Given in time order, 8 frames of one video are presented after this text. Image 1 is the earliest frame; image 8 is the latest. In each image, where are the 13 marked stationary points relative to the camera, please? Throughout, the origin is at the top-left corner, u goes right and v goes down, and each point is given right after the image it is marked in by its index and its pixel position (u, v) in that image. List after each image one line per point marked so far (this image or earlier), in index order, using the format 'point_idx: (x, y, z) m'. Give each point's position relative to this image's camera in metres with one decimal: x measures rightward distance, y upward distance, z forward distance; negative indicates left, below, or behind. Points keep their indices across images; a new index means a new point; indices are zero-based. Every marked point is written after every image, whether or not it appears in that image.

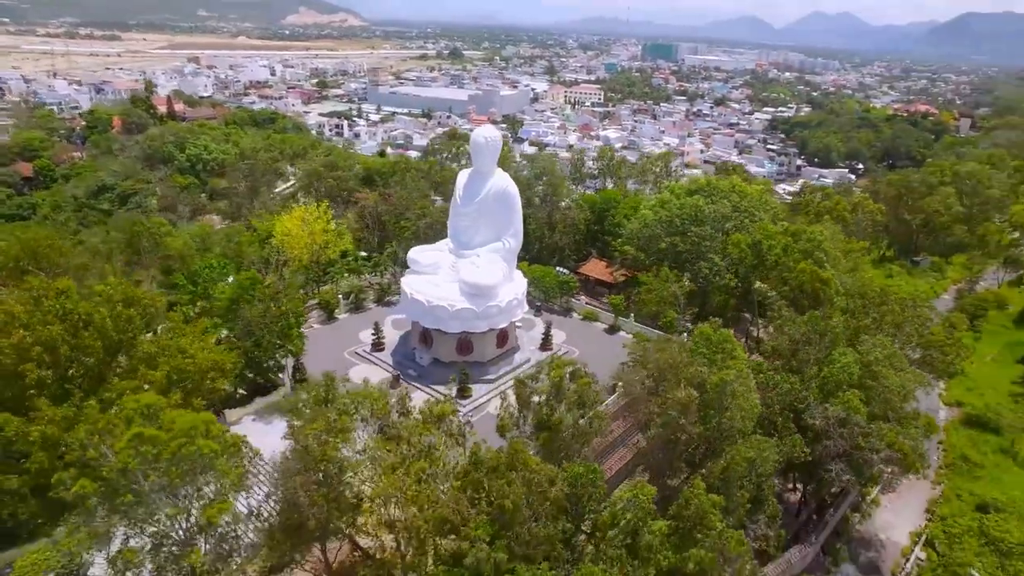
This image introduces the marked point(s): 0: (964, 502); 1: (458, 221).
0: (+12.2, -5.8, +16.8) m
1: (-1.5, +2.0, +18.8) m
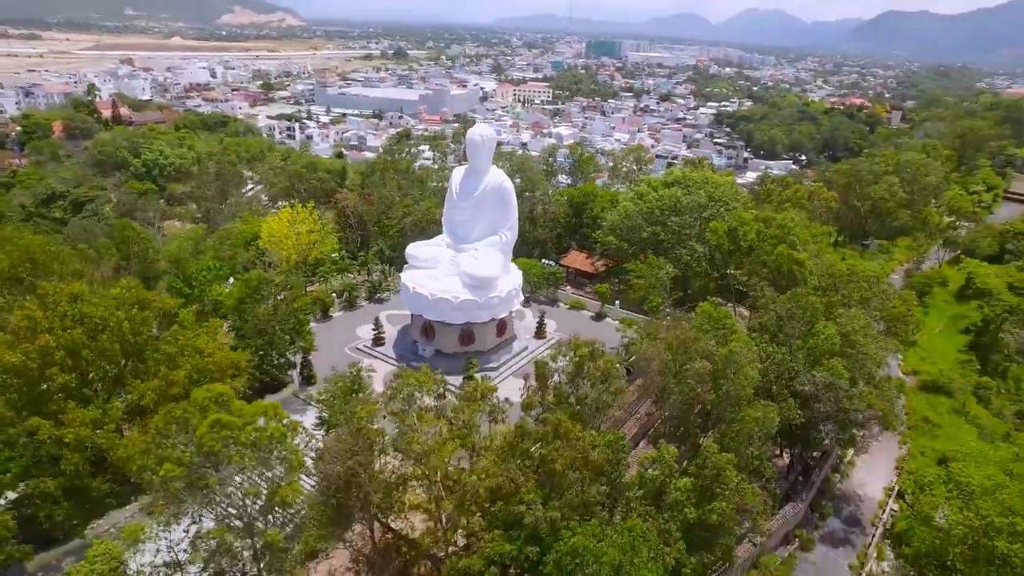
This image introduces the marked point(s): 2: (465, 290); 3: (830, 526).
0: (+12.5, -5.0, +18.6) m
1: (-1.7, +2.2, +19.5) m
2: (-1.4, 0.0, +18.5) m
3: (+8.7, -6.5, +16.9) m
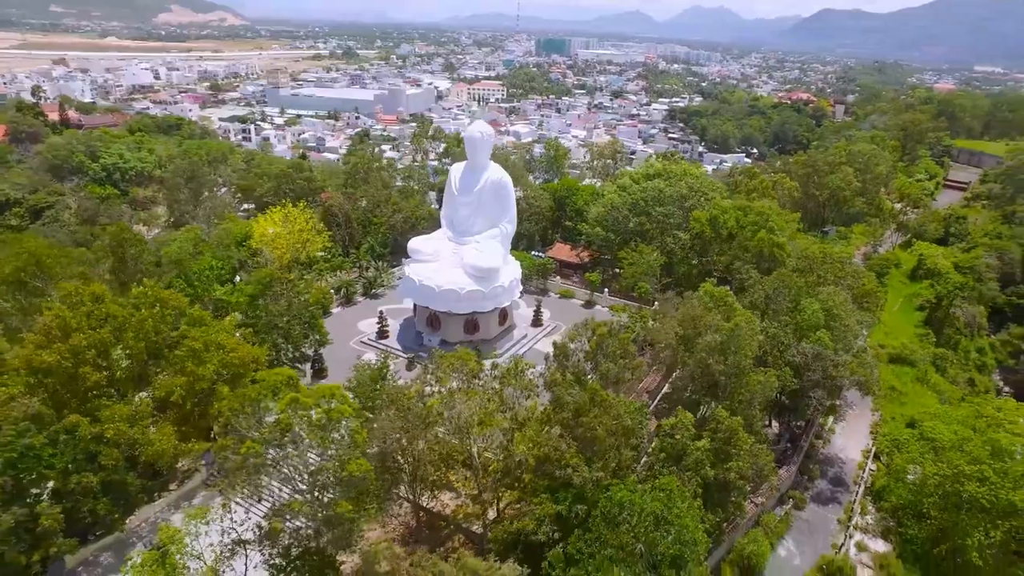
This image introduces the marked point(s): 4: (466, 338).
0: (+12.7, -4.3, +20.3) m
1: (-1.8, +2.5, +20.2) m
2: (-1.3, +0.3, +19.2) m
3: (+9.1, -5.9, +18.3) m
4: (-1.5, -1.6, +19.8) m
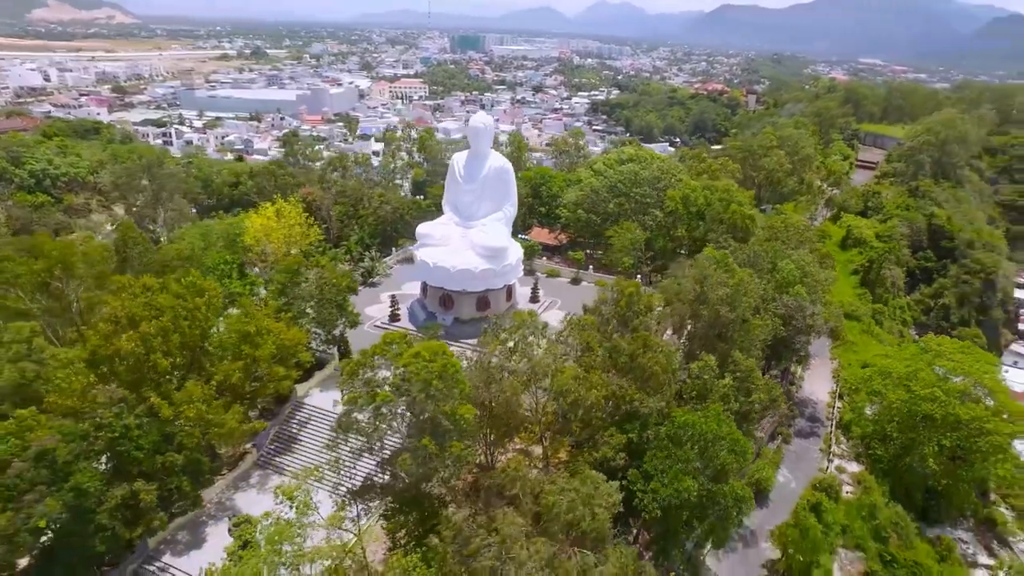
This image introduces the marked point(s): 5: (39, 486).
0: (+12.9, -2.9, +23.4) m
1: (-1.7, +3.2, +21.5) m
2: (-1.0, +0.9, +20.6) m
3: (+9.7, -4.6, +21.0) m
4: (-1.2, -0.9, +21.2) m
5: (-8.4, -3.5, +11.1) m
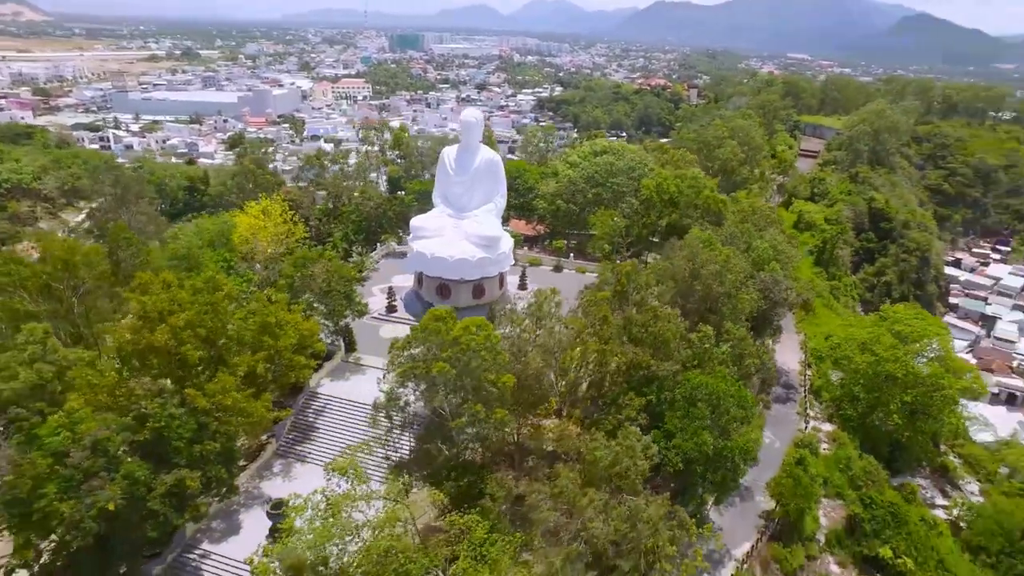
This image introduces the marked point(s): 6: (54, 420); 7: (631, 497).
0: (+12.6, -1.9, +25.4) m
1: (-2.1, +3.5, +22.3) m
2: (-1.2, +1.3, +21.5) m
3: (+9.7, -3.8, +22.8) m
4: (-1.3, -0.5, +22.0) m
5: (-7.6, -3.4, +11.3) m
6: (-8.7, -2.6, +11.9) m
7: (+2.1, -3.8, +11.2) m
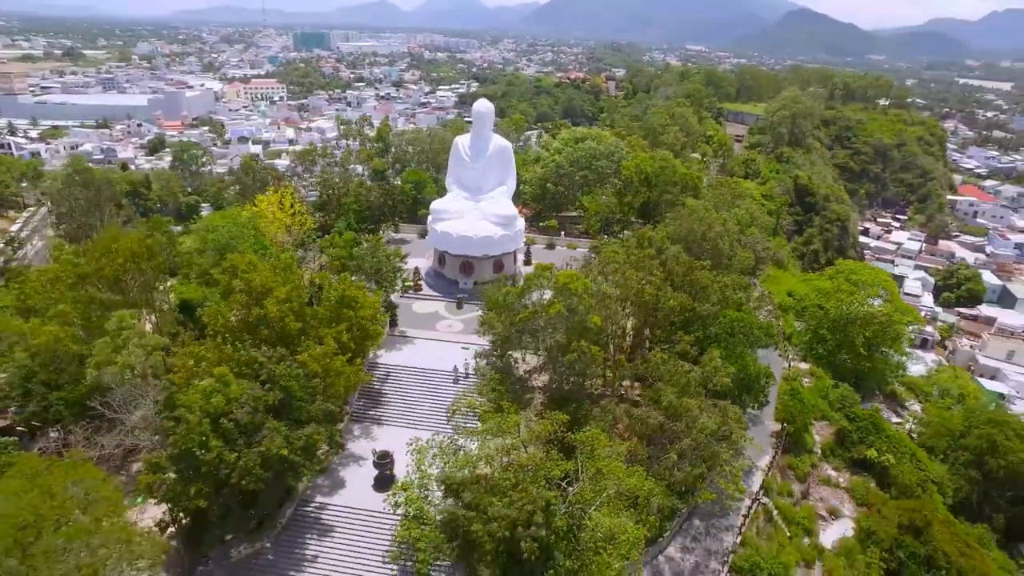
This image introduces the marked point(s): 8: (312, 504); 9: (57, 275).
0: (+12.8, -0.1, +29.2) m
1: (-1.7, +4.4, +24.2) m
2: (-0.6, +2.3, +23.5) m
3: (+10.3, -2.2, +26.3) m
4: (-0.7, +0.4, +24.1) m
5: (-5.3, -2.9, +12.7) m
6: (-6.5, -2.1, +13.1) m
7: (+4.4, -2.6, +13.8) m
8: (-4.9, -5.3, +15.1) m
9: (-12.9, +0.4, +18.1) m
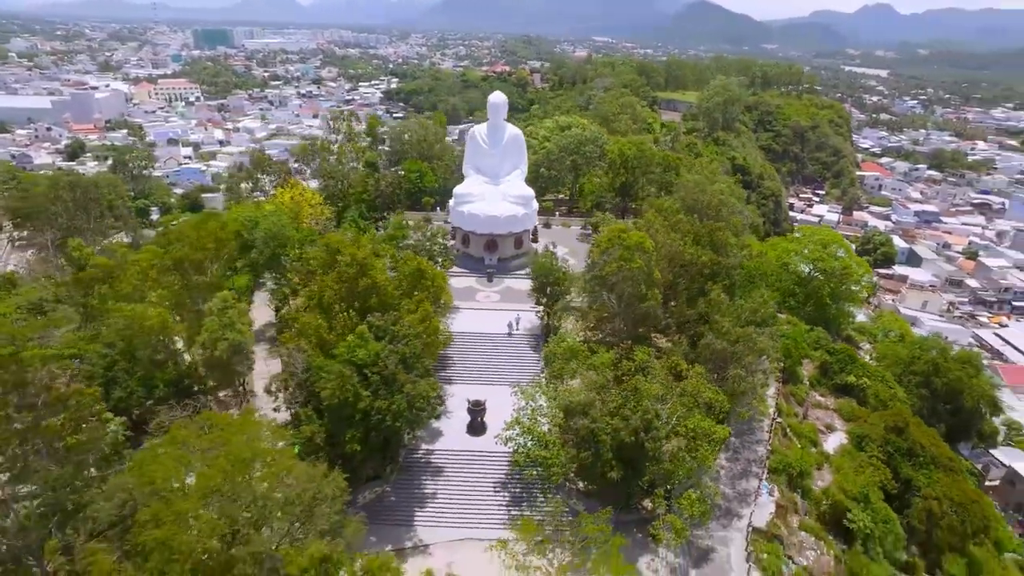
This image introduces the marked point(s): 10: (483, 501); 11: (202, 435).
0: (+12.9, +1.8, +33.3) m
1: (-1.0, +5.4, +26.5) m
2: (+0.2, +3.3, +26.0) m
3: (+11.0, -0.4, +30.1) m
4: (+0.2, +1.5, +26.6) m
5: (-2.8, -2.1, +14.7) m
6: (-4.1, -1.4, +15.0) m
7: (+6.6, -1.3, +17.0) m
8: (-2.6, -4.5, +17.2) m
9: (-11.2, +0.7, +19.1) m
10: (-0.8, -5.6, +16.2) m
11: (-6.4, -3.1, +13.0) m
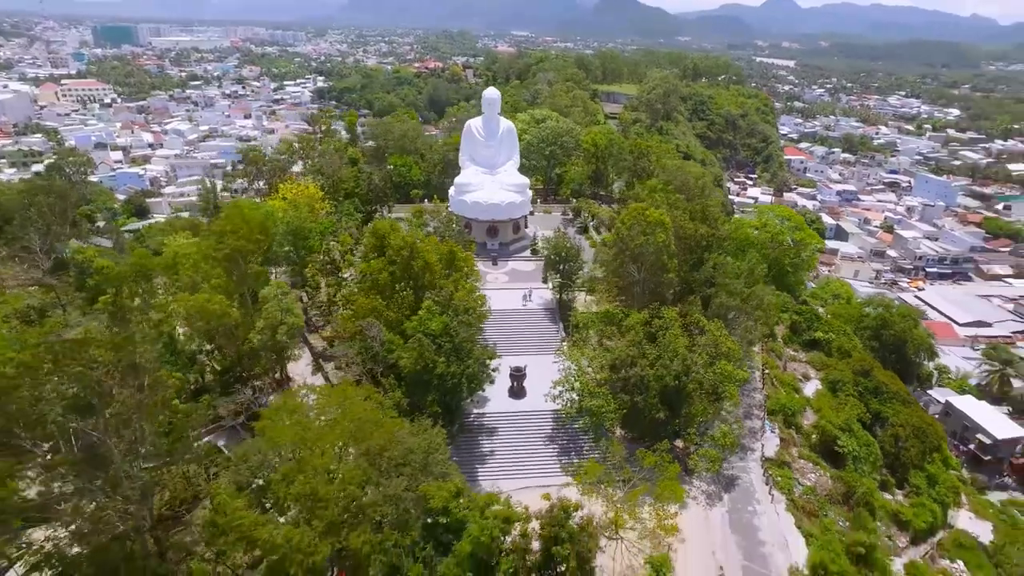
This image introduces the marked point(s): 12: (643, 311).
0: (+12.0, +3.3, +36.6) m
1: (-1.3, +6.2, +28.3) m
2: (+0.2, +4.1, +27.9) m
3: (+10.6, +0.9, +33.2) m
4: (+0.2, +2.3, +28.5) m
5: (-1.3, -1.5, +16.4) m
6: (-2.7, -0.8, +16.5) m
7: (+7.8, -0.2, +19.7) m
8: (-1.2, -3.8, +19.0) m
9: (-10.3, +0.9, +19.8) m
10: (+0.7, -4.8, +18.2) m
11: (-4.7, -2.7, +14.3) m
12: (+3.9, -0.8, +19.2) m
